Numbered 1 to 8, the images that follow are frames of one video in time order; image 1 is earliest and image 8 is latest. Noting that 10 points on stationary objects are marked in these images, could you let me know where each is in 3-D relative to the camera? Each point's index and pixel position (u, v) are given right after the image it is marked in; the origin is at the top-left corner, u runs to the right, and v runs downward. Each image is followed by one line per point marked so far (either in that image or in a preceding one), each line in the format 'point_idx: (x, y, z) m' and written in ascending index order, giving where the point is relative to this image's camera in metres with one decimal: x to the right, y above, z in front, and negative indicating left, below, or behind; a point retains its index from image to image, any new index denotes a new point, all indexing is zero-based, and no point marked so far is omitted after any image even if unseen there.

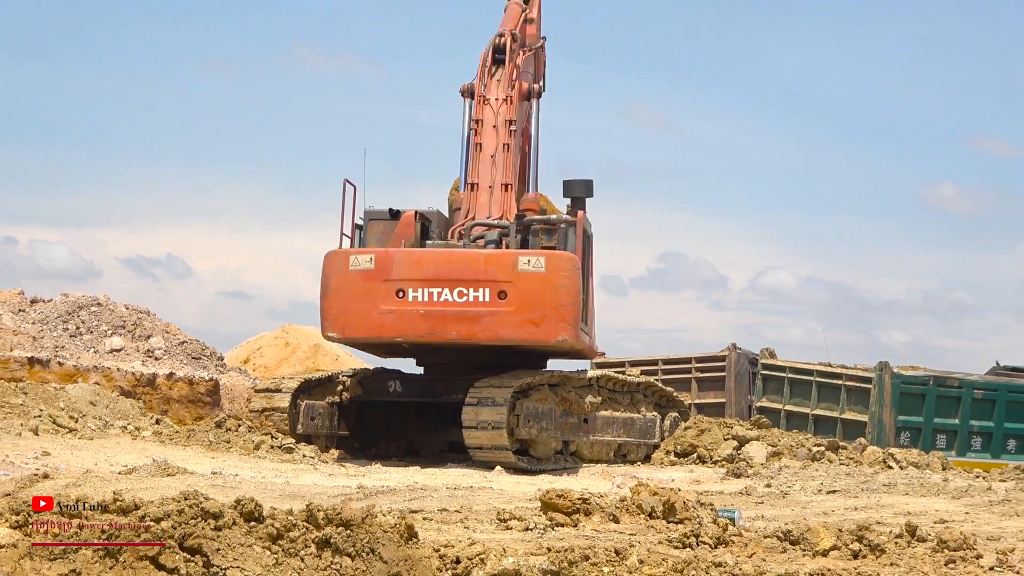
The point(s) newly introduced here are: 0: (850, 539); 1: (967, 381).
0: (+2.7, -2.0, +9.5) m
1: (+4.8, -1.1, +13.5) m
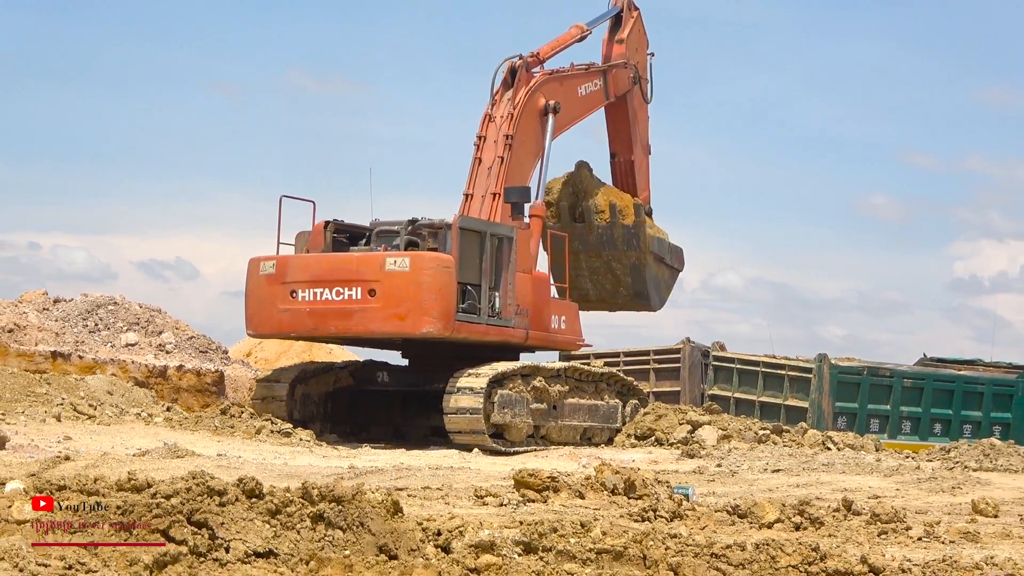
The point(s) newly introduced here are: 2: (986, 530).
0: (+2.4, -2.0, +10.5) m
1: (+4.5, -1.0, +14.6) m
2: (+4.2, -2.1, +10.7) m
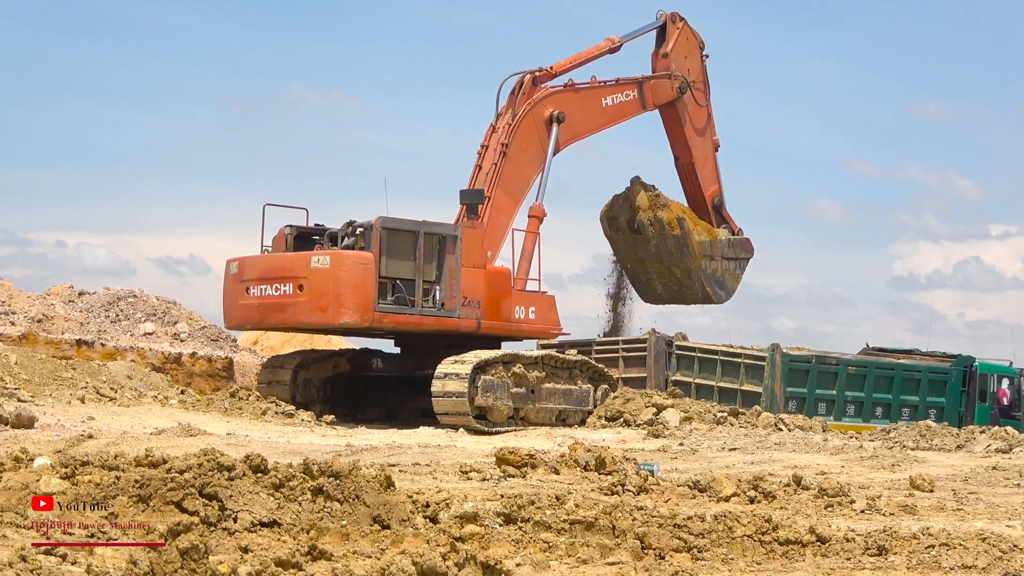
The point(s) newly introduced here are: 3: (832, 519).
0: (+2.3, -1.9, +11.5) m
1: (+4.2, -0.9, +15.7) m
2: (+4.0, -2.1, +11.8) m
3: (+3.0, -2.1, +11.2) m
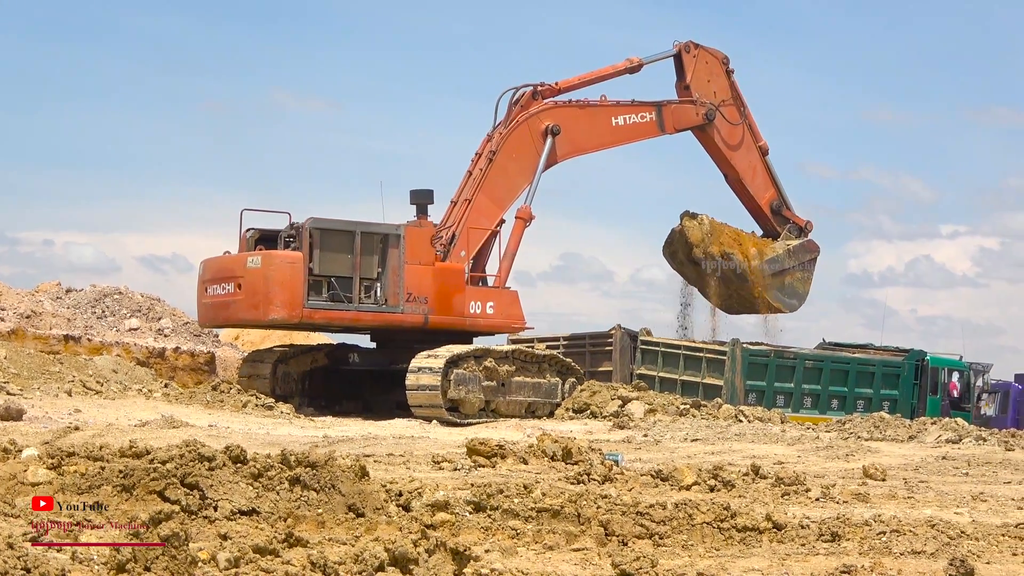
0: (+2.0, -1.9, +12.1) m
1: (+3.9, -0.8, +16.2) m
2: (+3.7, -2.1, +12.3) m
3: (+2.7, -2.1, +11.7) m
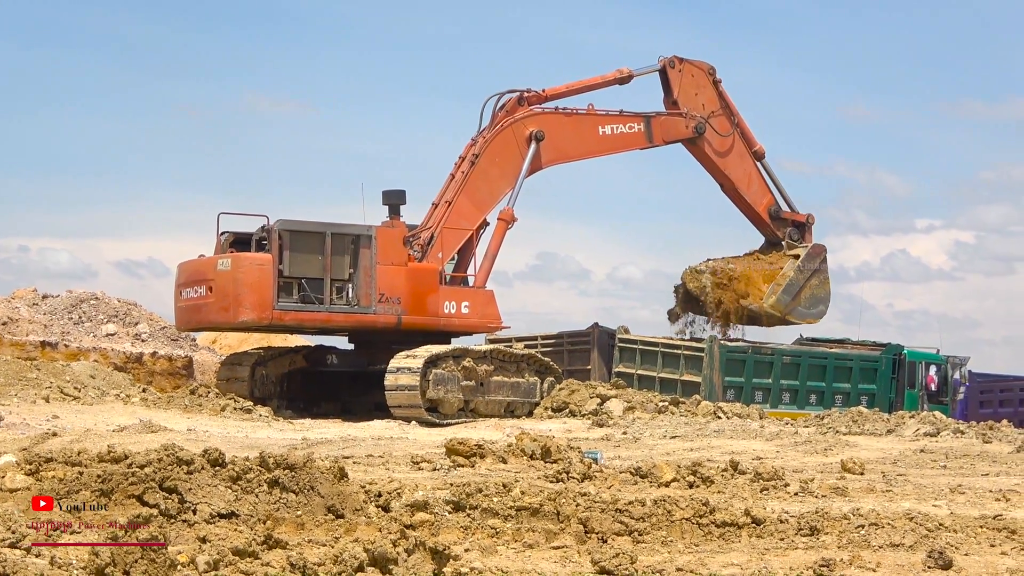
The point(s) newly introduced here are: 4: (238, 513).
0: (+1.8, -1.9, +12.1) m
1: (+3.6, -0.7, +16.3) m
2: (+3.5, -2.0, +12.4) m
3: (+2.5, -2.1, +11.8) m
4: (-2.3, -1.9, +10.2) m
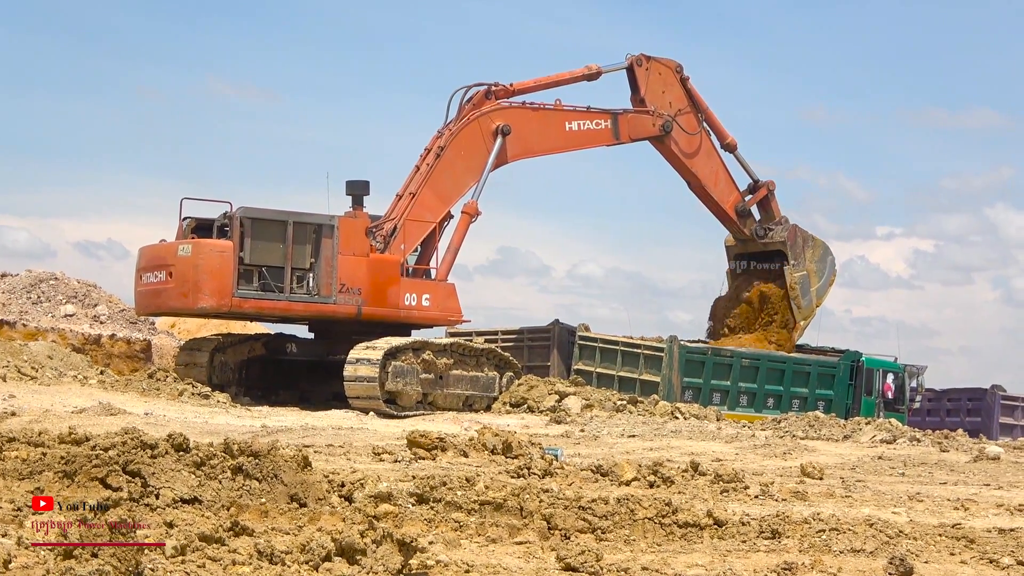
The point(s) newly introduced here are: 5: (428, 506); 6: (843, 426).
0: (+1.4, -1.9, +12.2) m
1: (+3.2, -0.9, +16.4) m
2: (+3.1, -2.1, +12.4) m
3: (+2.1, -2.1, +11.8) m
4: (-2.7, -1.8, +10.1) m
5: (-0.8, -2.0, +10.9) m
6: (+4.2, -1.7, +15.0) m
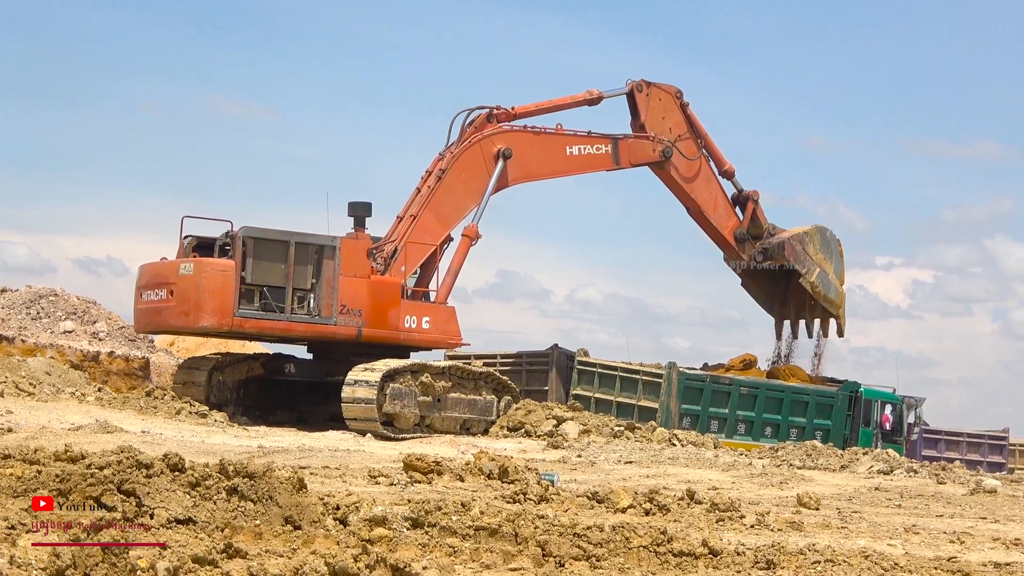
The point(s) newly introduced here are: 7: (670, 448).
0: (+1.3, -2.1, +12.1) m
1: (+3.1, -1.3, +16.4) m
2: (+3.0, -2.4, +12.4) m
3: (+2.0, -2.4, +11.8) m
4: (-2.7, -1.9, +10.1) m
5: (-0.9, -2.2, +10.8) m
6: (+4.1, -2.1, +15.0) m
7: (+2.0, -1.9, +14.2) m
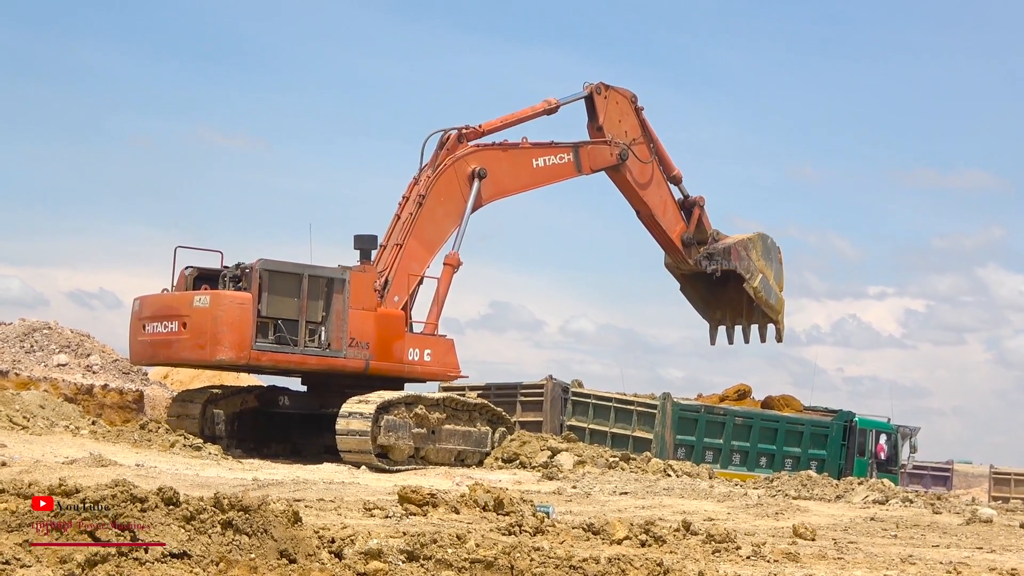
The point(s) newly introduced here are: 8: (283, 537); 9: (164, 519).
0: (+1.3, -2.4, +12.1) m
1: (+3.1, -1.7, +16.4) m
2: (+3.0, -2.7, +12.4) m
3: (+2.0, -2.7, +11.8) m
4: (-2.7, -2.2, +10.0) m
5: (-0.9, -2.4, +10.8) m
6: (+4.1, -2.5, +15.0) m
7: (+1.9, -2.3, +14.1) m
8: (-2.1, -2.2, +10.6) m
9: (-3.0, -2.0, +10.3) m
